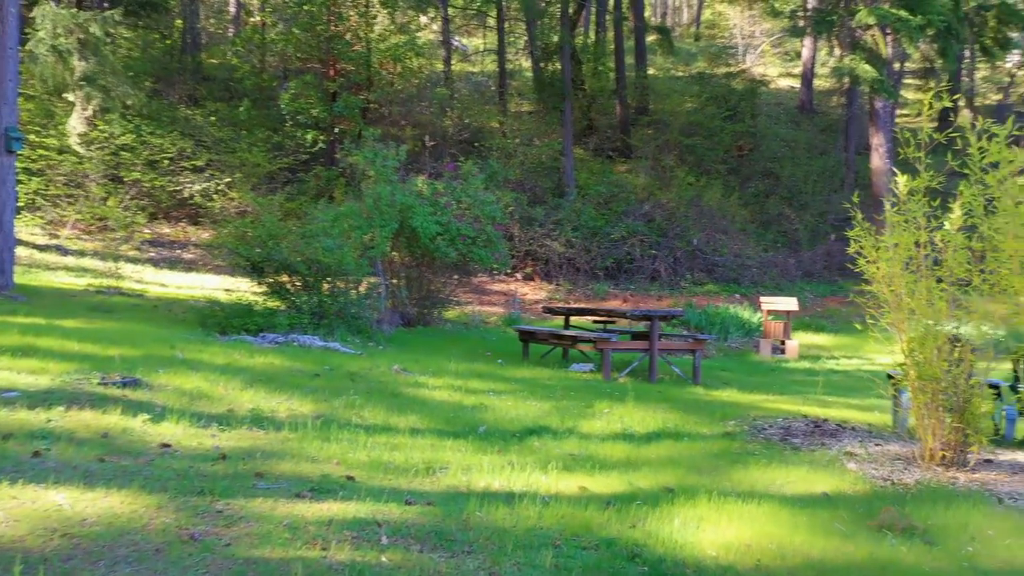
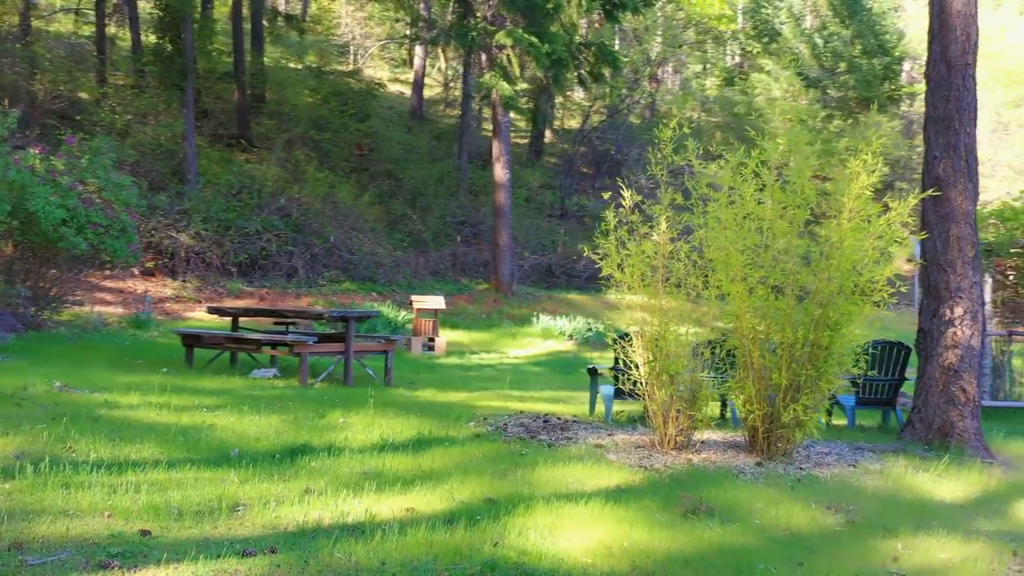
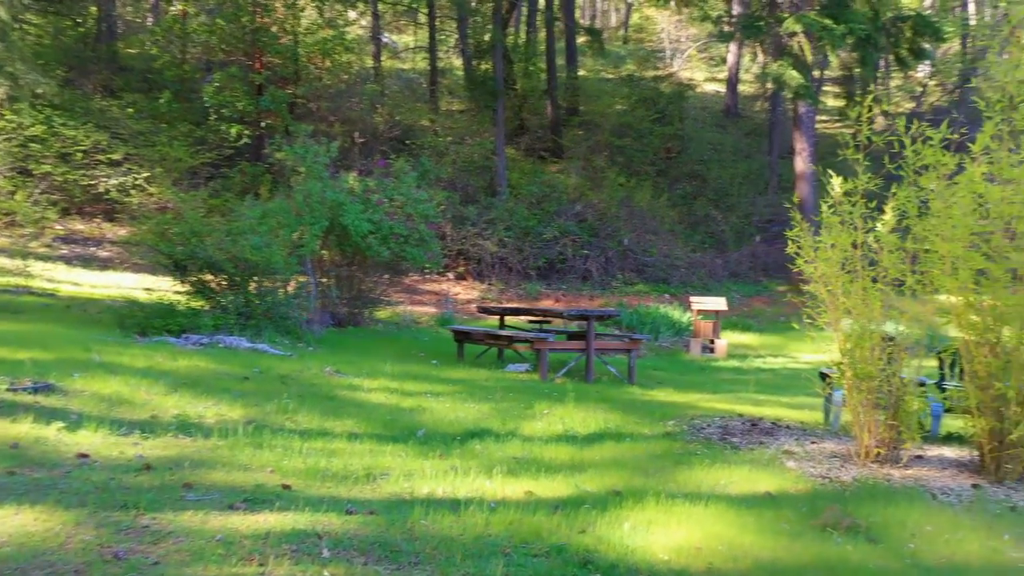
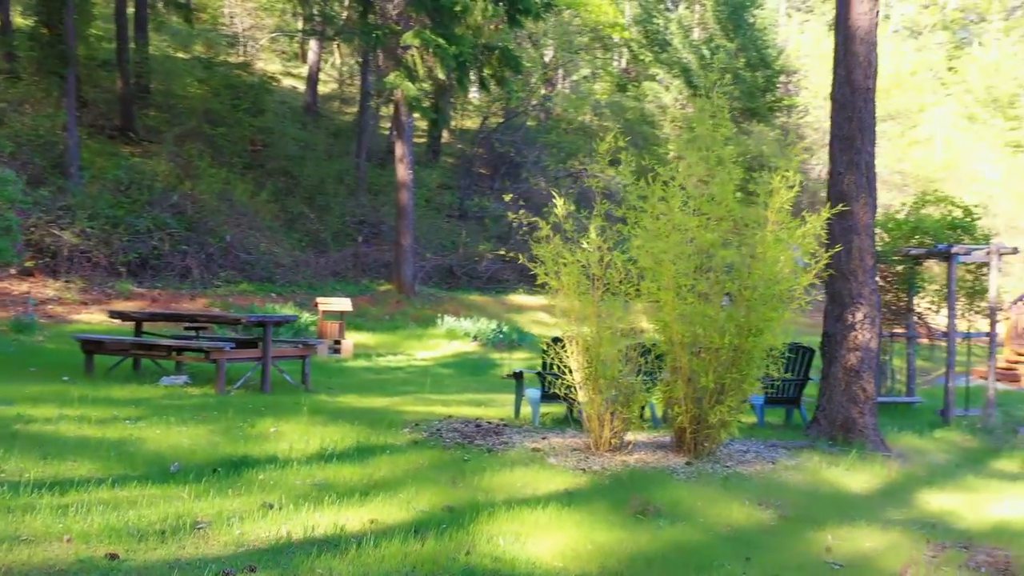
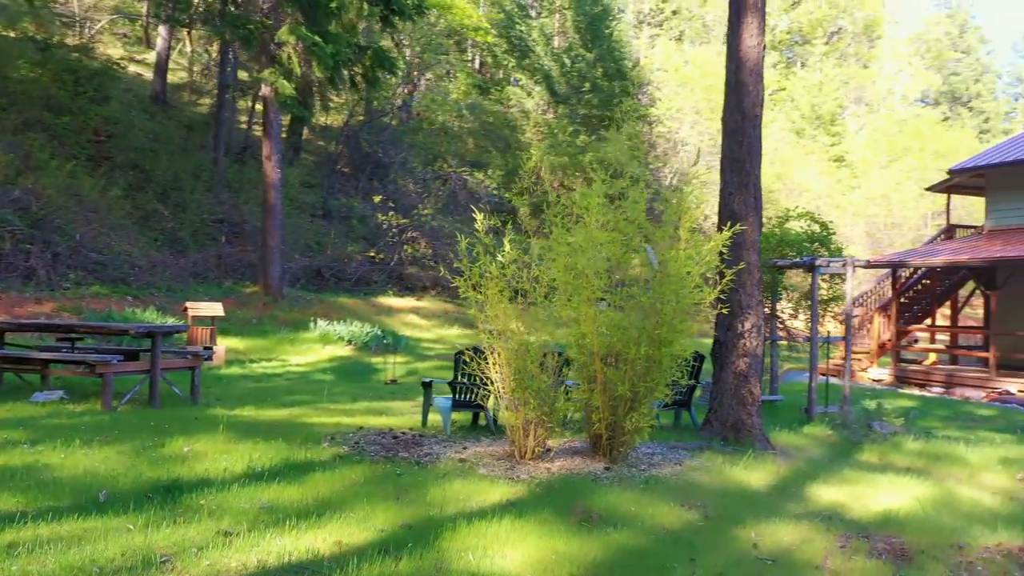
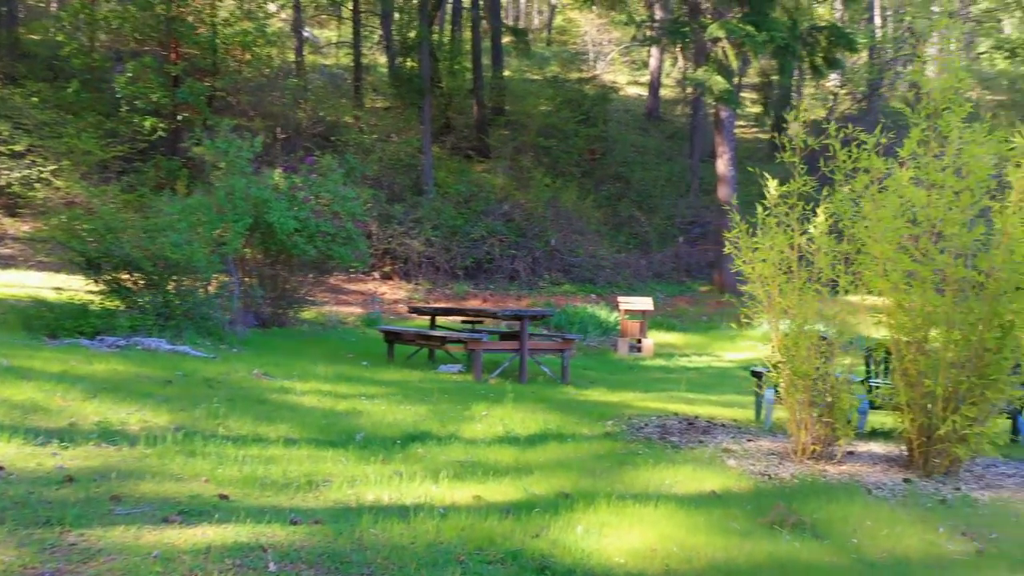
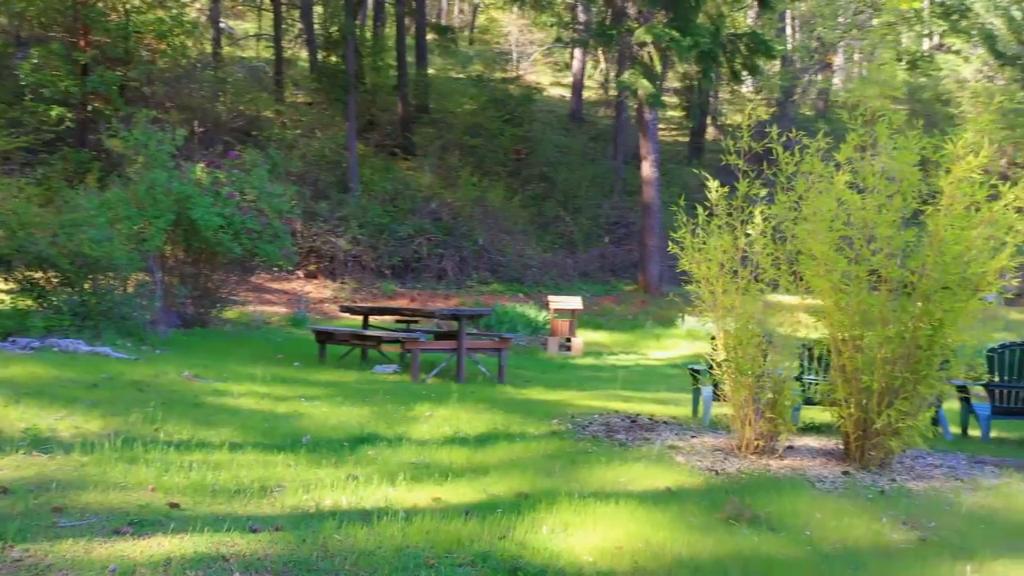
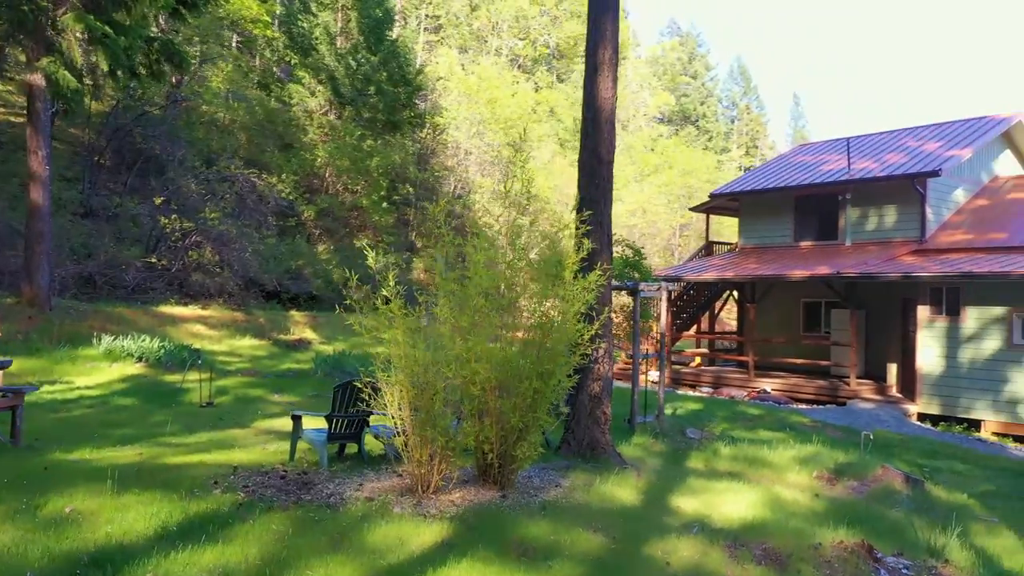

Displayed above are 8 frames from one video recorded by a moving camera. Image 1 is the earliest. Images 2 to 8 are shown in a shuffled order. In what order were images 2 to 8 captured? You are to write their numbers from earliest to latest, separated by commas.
3, 6, 7, 2, 4, 5, 8
